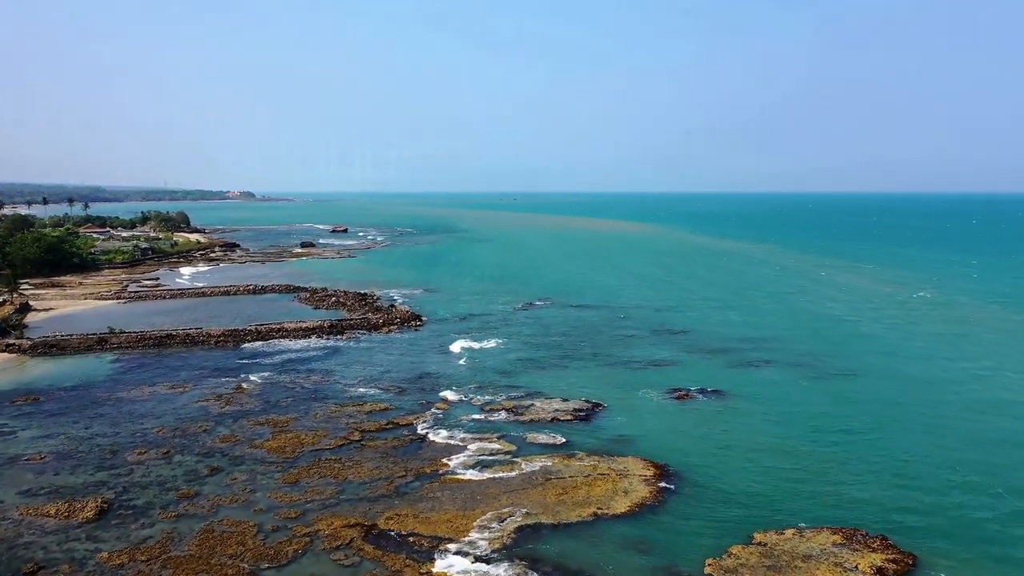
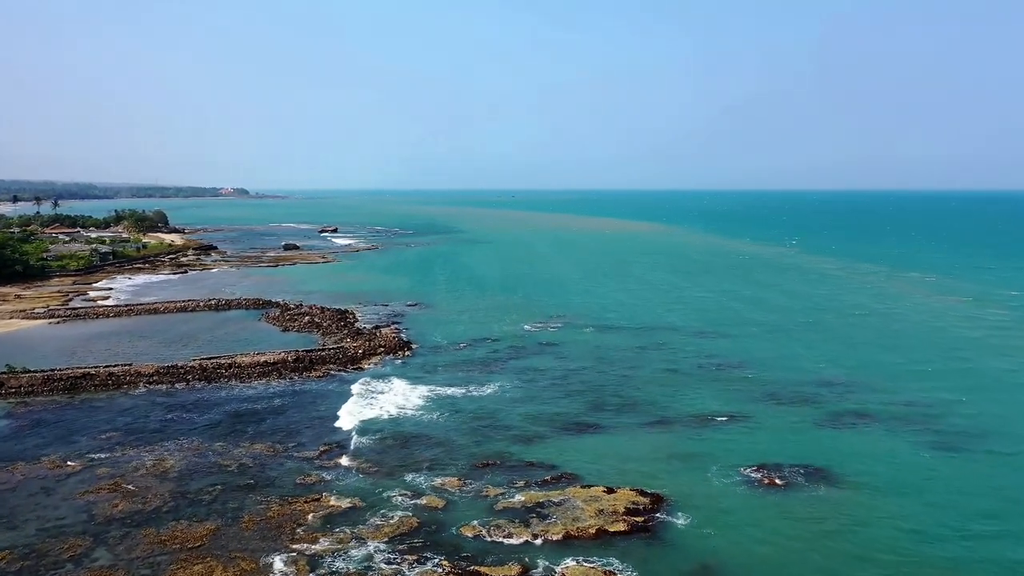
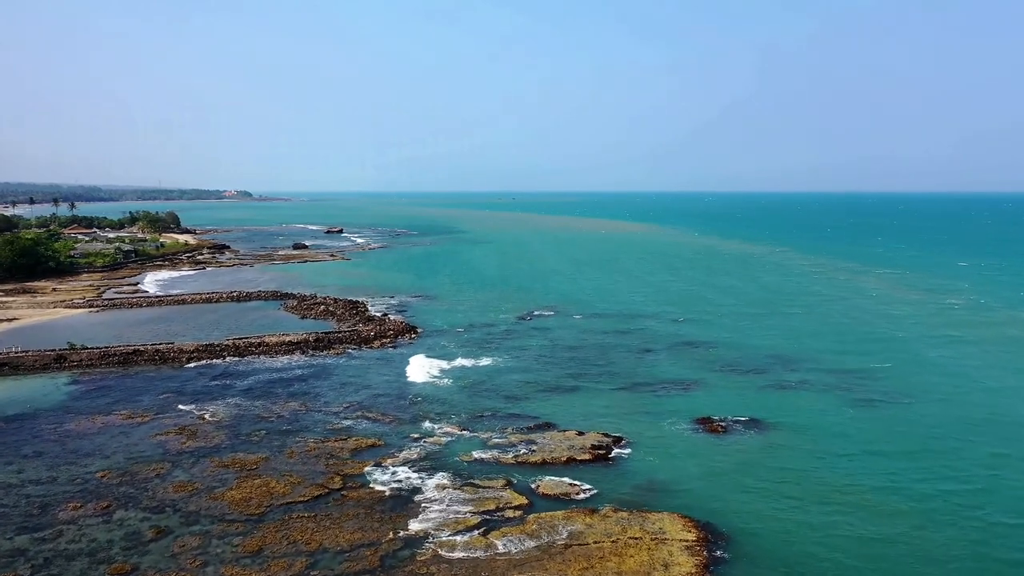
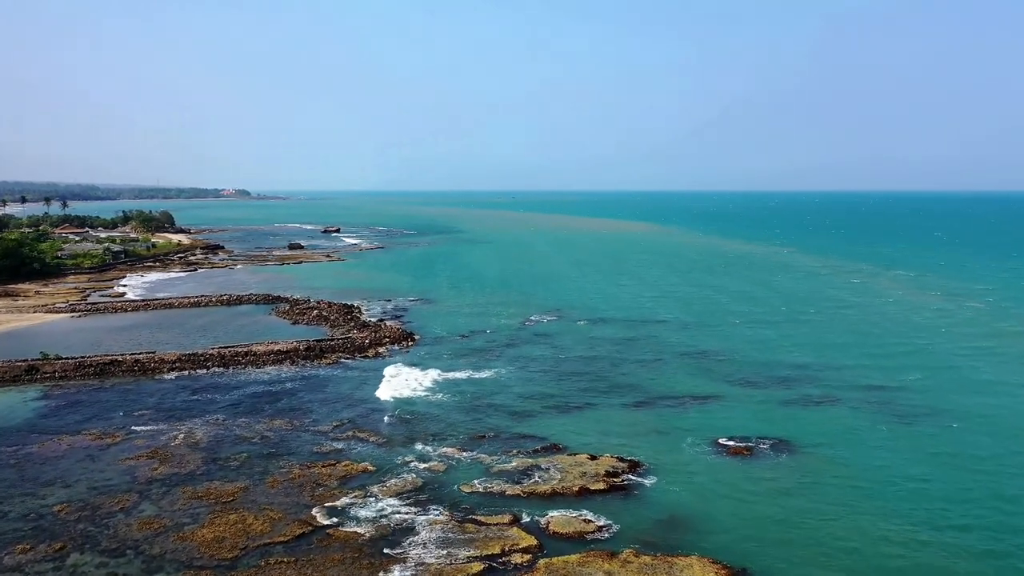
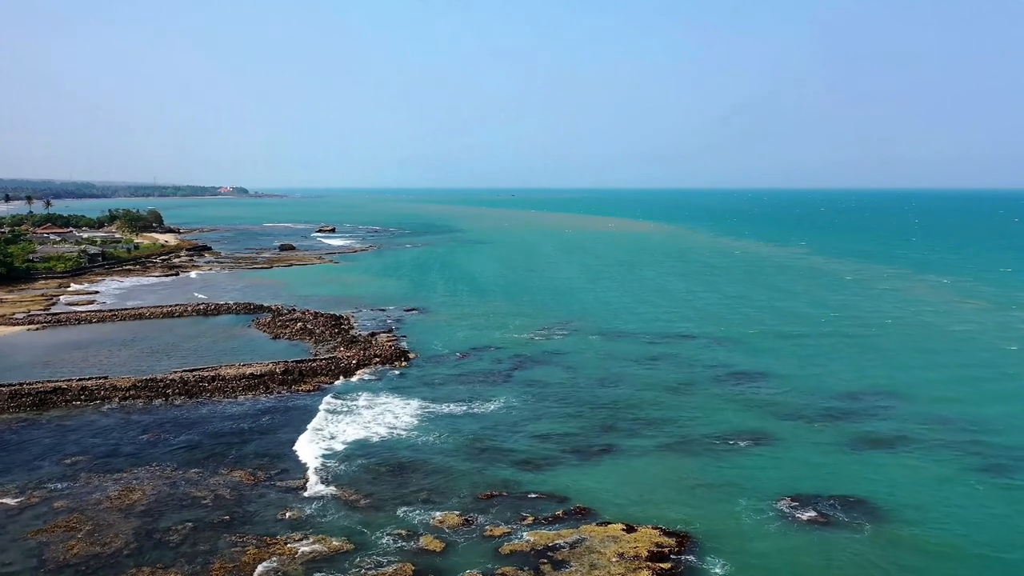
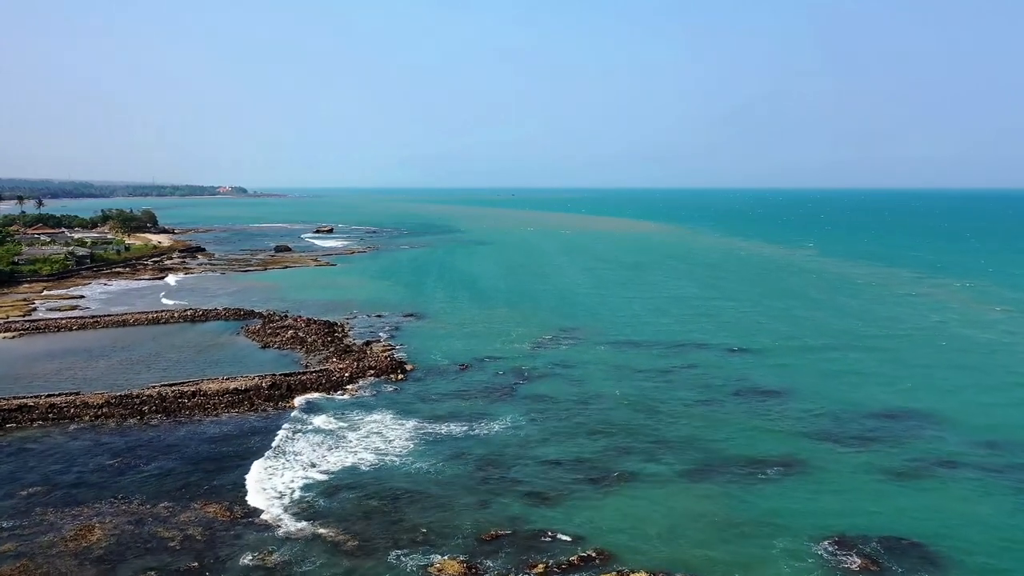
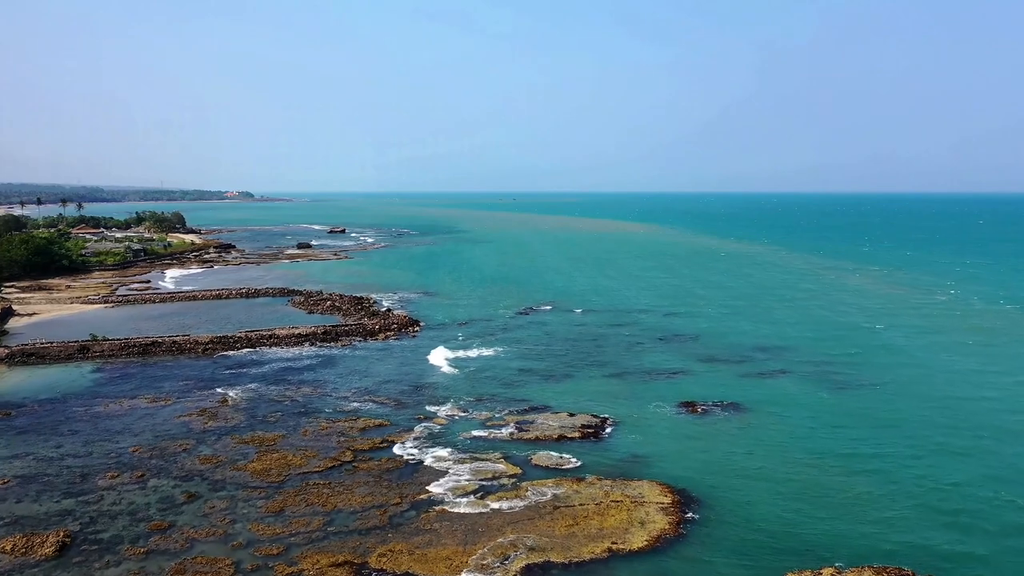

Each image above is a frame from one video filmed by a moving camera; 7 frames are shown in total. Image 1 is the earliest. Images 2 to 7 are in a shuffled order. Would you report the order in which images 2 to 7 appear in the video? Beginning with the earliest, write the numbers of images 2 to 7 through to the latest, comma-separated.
7, 3, 4, 2, 5, 6
